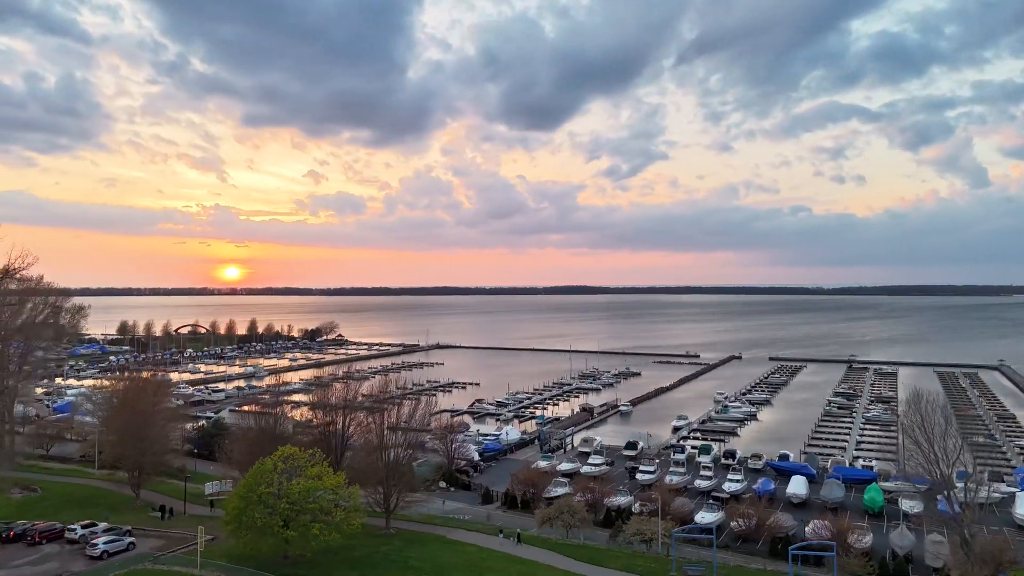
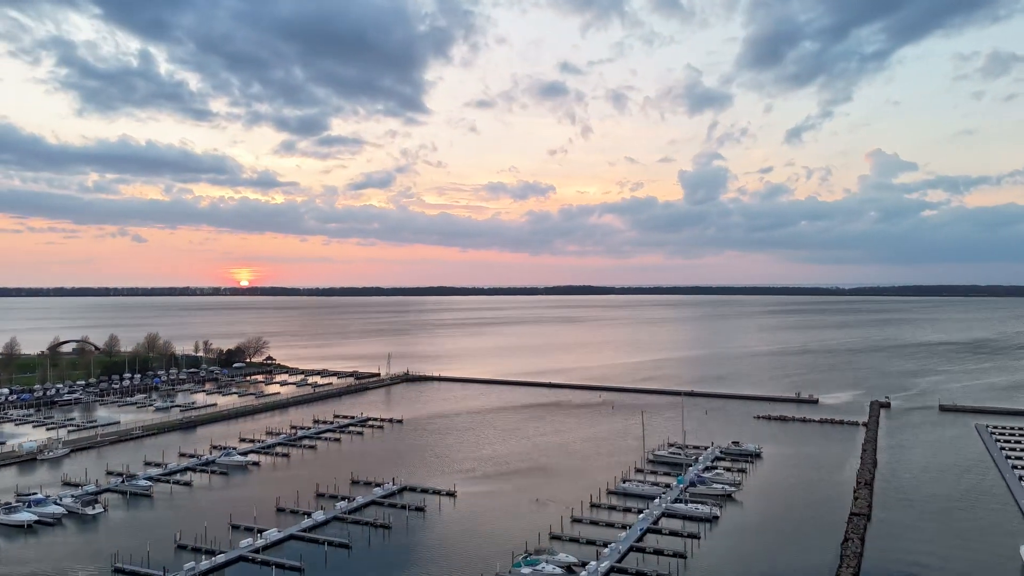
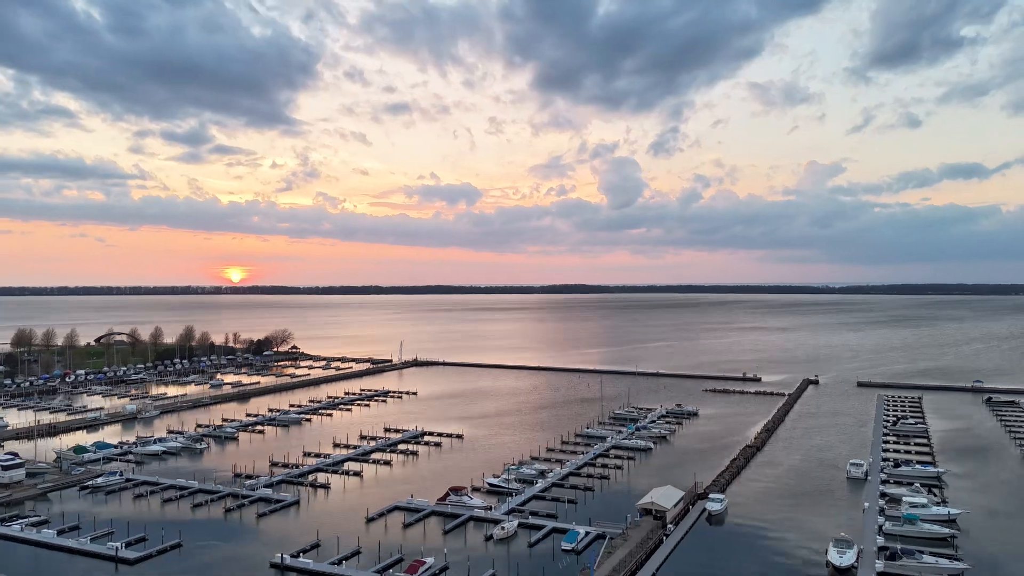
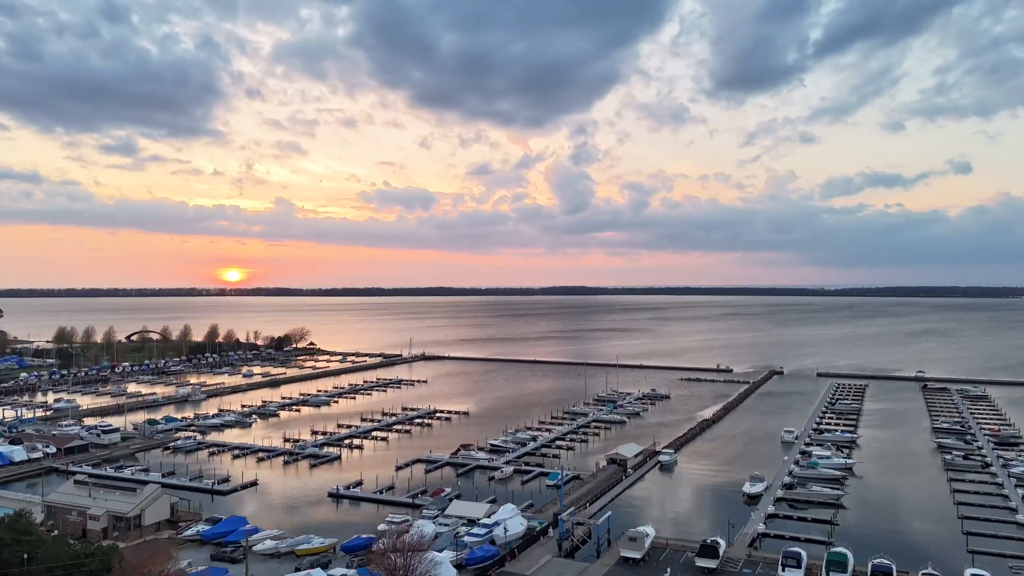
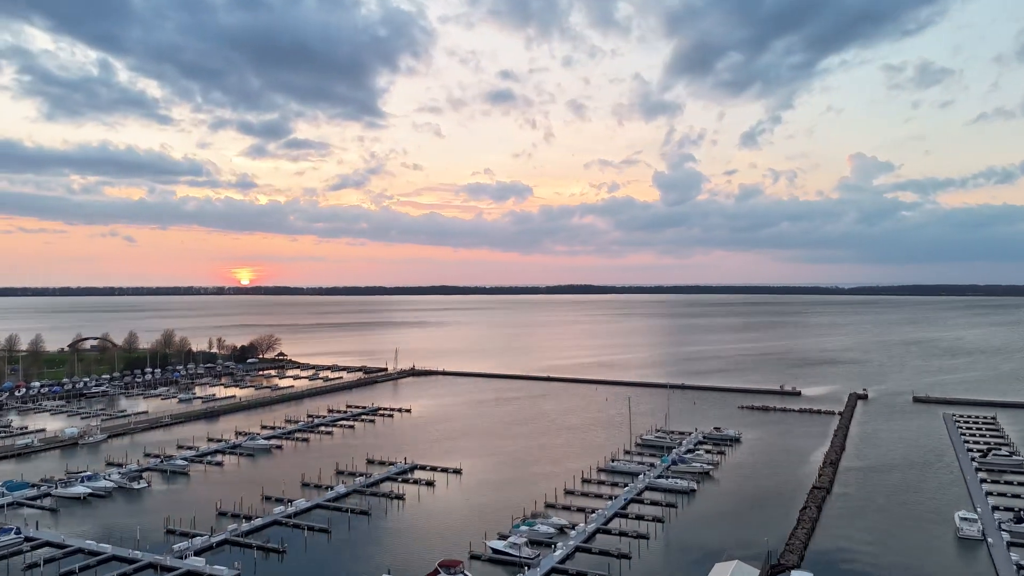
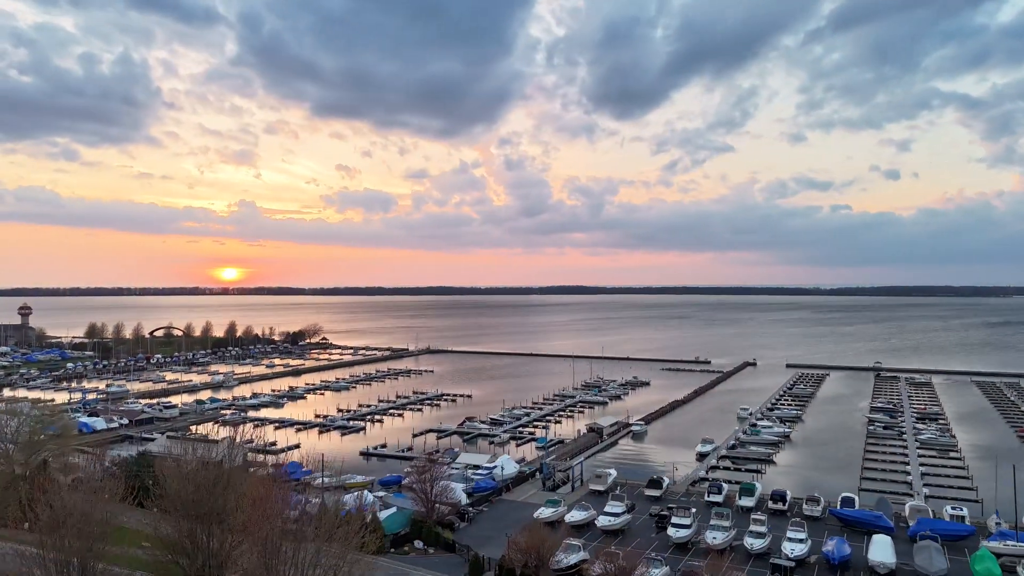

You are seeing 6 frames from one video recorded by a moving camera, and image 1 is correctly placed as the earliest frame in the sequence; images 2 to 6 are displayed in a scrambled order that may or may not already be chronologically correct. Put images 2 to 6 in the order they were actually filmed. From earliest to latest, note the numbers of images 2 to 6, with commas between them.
6, 4, 3, 5, 2
